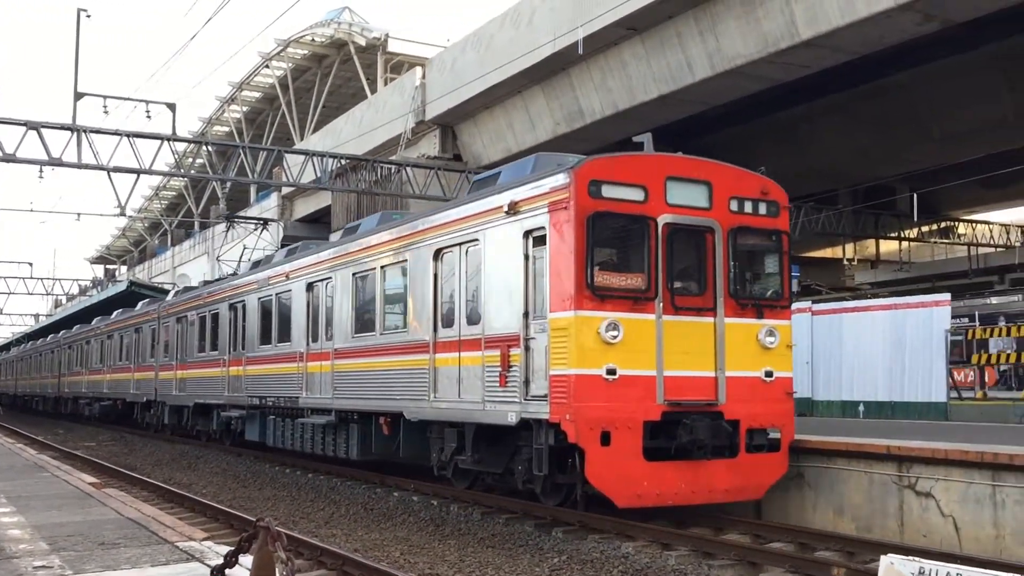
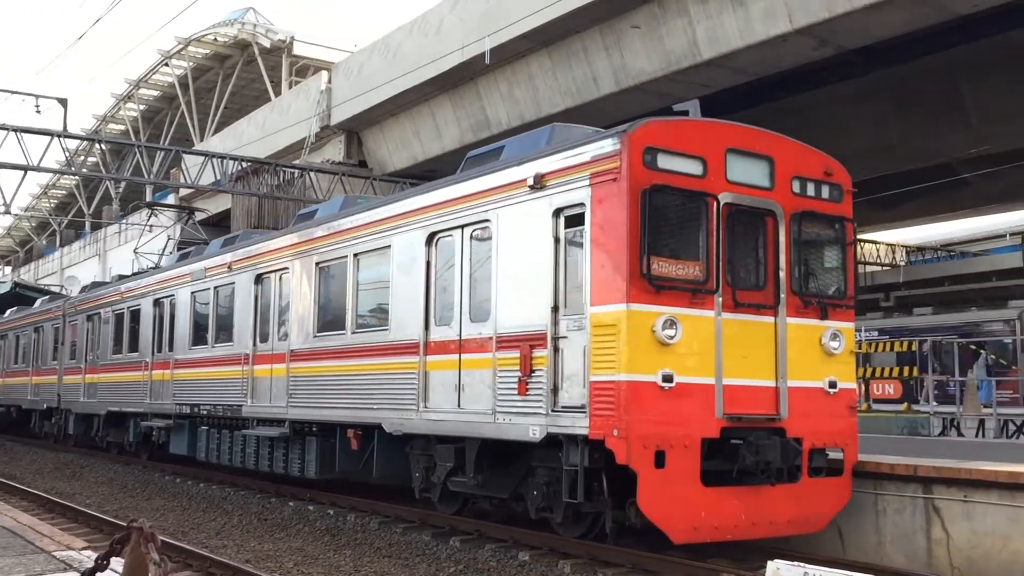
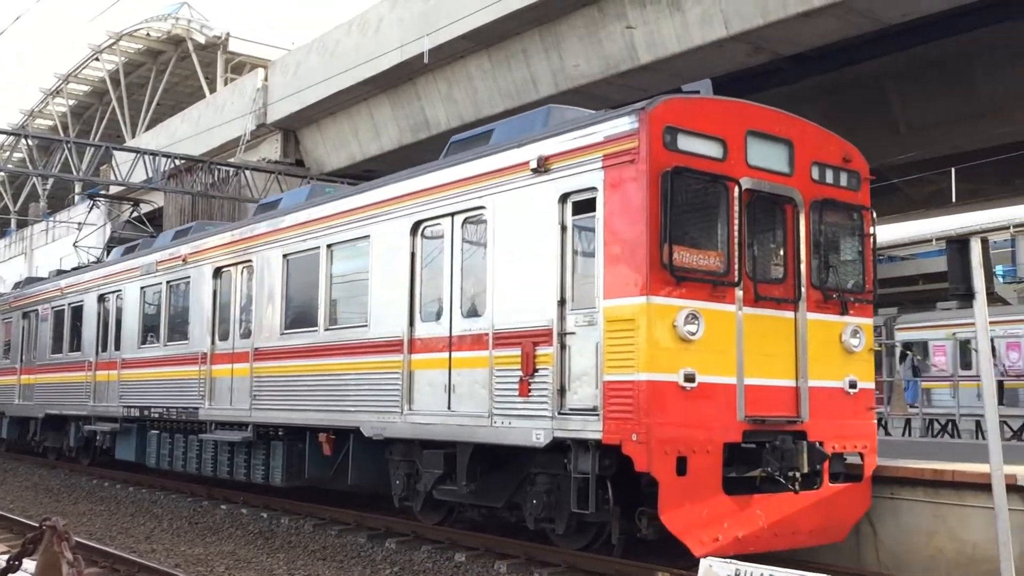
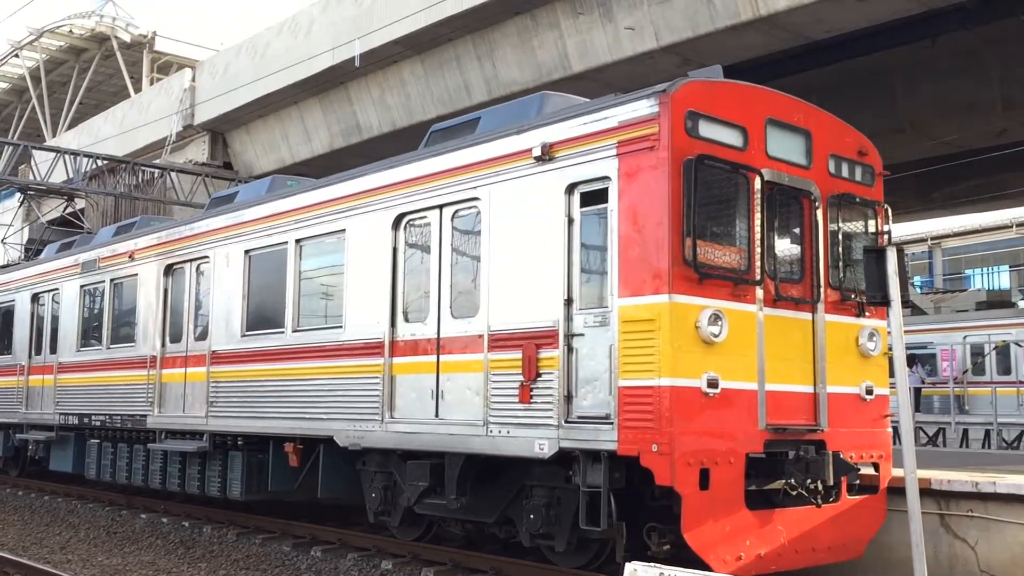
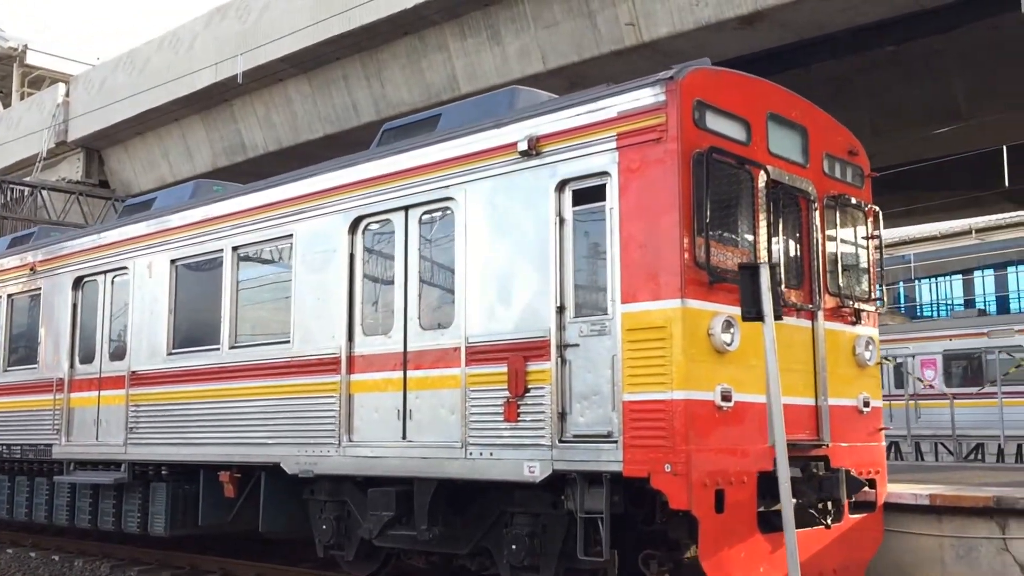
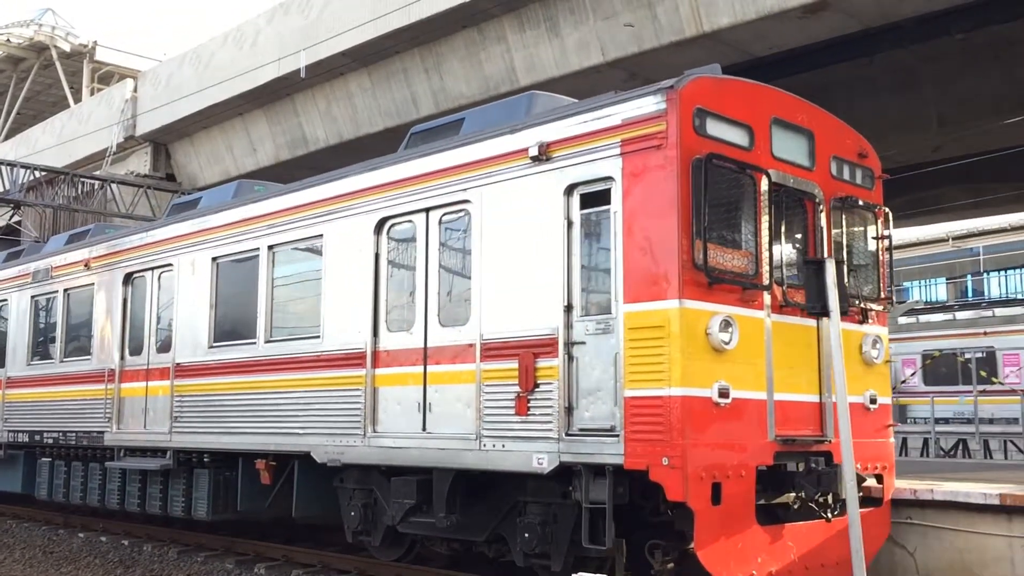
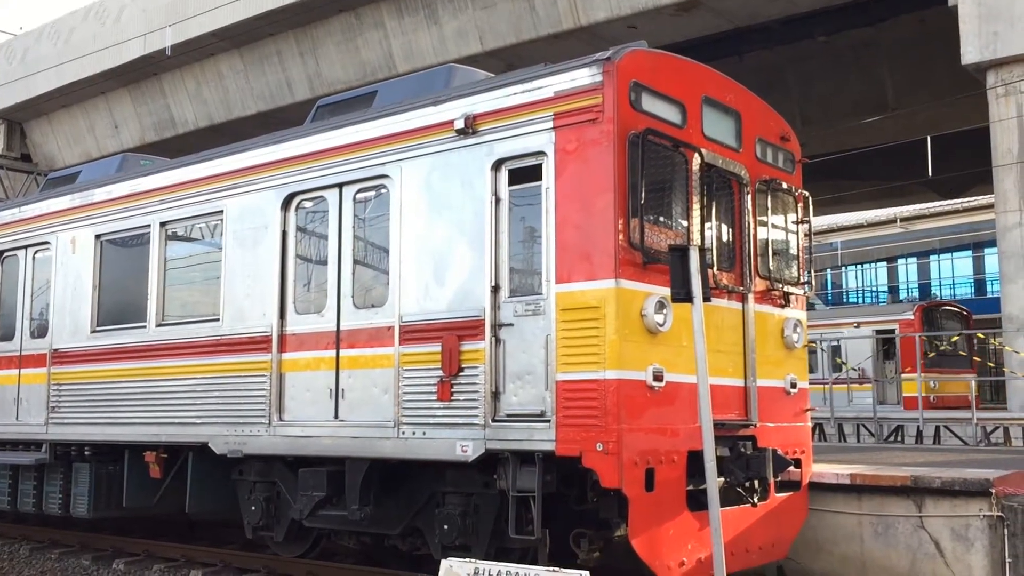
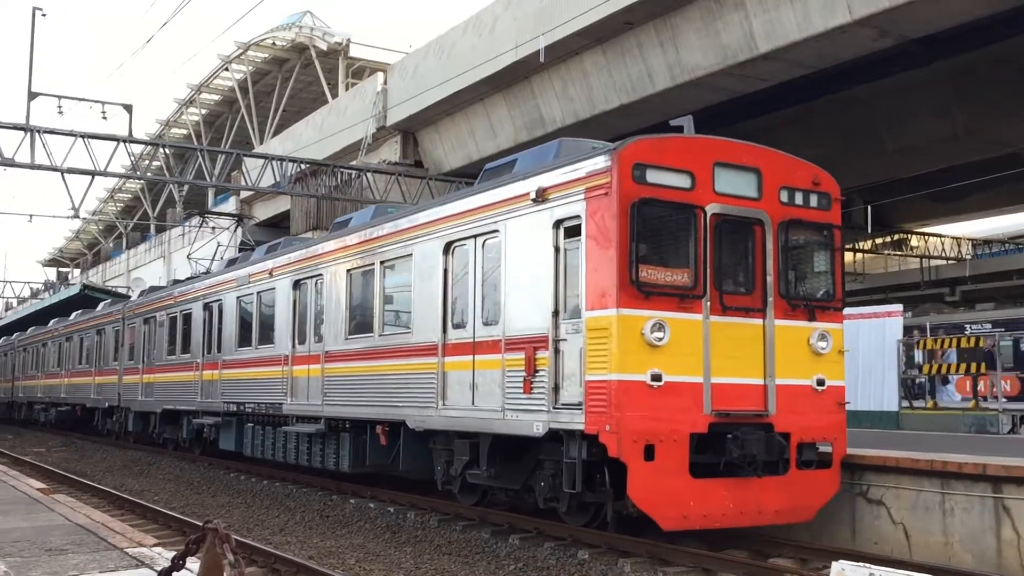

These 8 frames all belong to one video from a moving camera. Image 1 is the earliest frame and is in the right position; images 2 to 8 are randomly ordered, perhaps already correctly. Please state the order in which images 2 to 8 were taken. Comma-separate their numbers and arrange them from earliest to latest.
8, 2, 3, 4, 6, 5, 7
